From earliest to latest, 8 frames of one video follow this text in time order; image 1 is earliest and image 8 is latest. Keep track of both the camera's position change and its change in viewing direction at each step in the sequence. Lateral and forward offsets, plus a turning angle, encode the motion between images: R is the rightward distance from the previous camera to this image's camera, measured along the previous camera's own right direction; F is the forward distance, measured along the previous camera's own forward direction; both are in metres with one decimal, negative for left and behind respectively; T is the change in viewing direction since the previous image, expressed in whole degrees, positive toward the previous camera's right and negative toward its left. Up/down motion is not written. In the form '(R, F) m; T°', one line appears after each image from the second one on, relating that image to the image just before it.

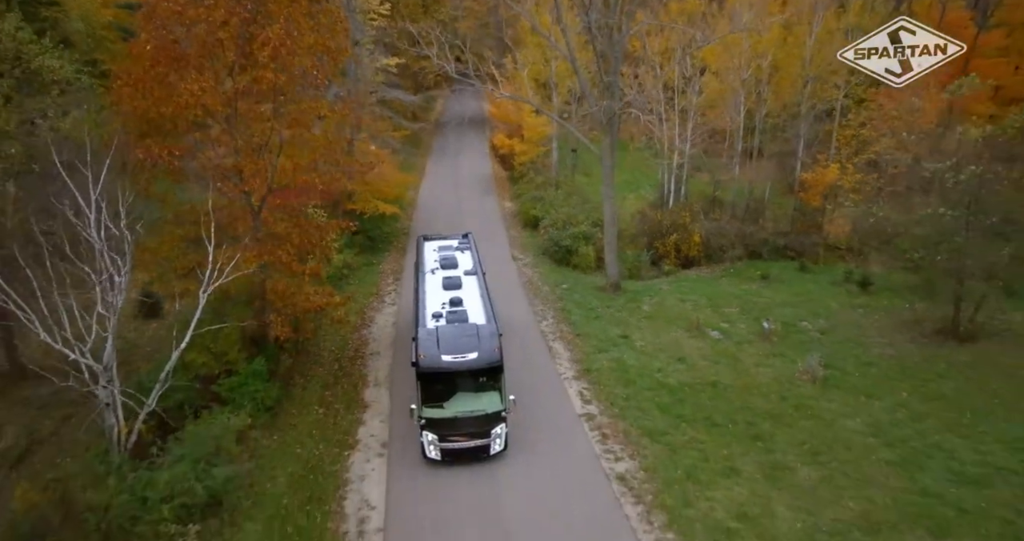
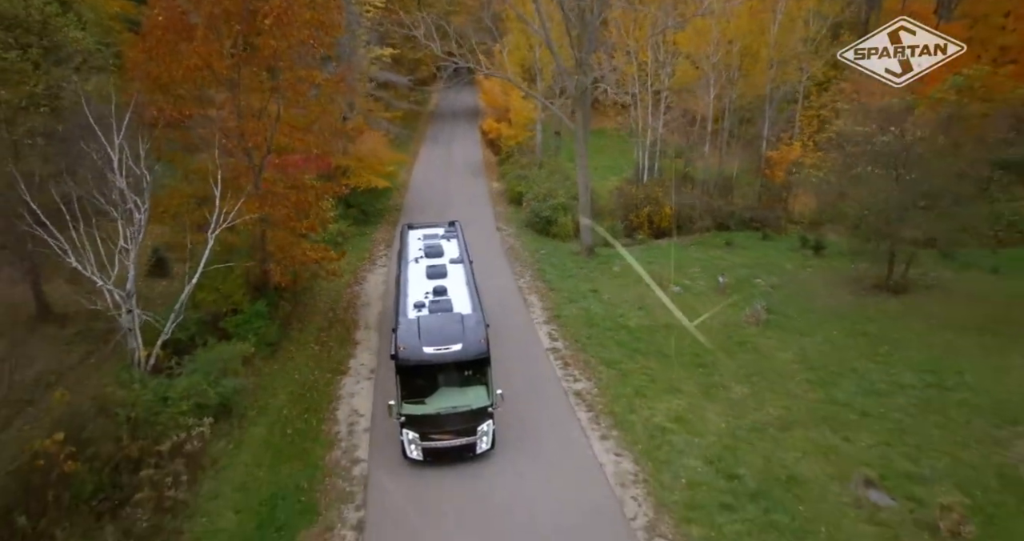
(+0.2, -0.9) m; 0°
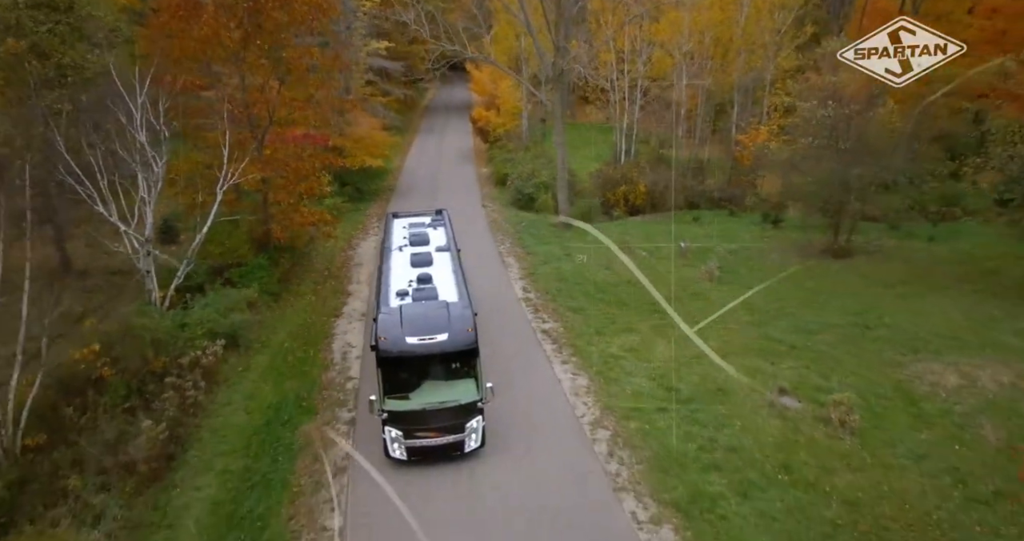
(+0.2, -0.9) m; 0°
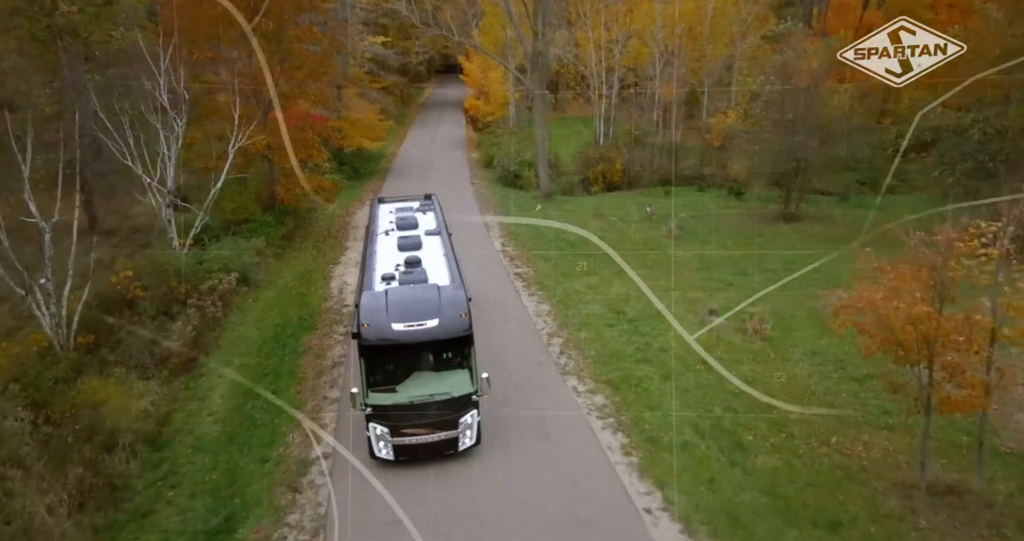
(+0.2, -1.1) m; 0°
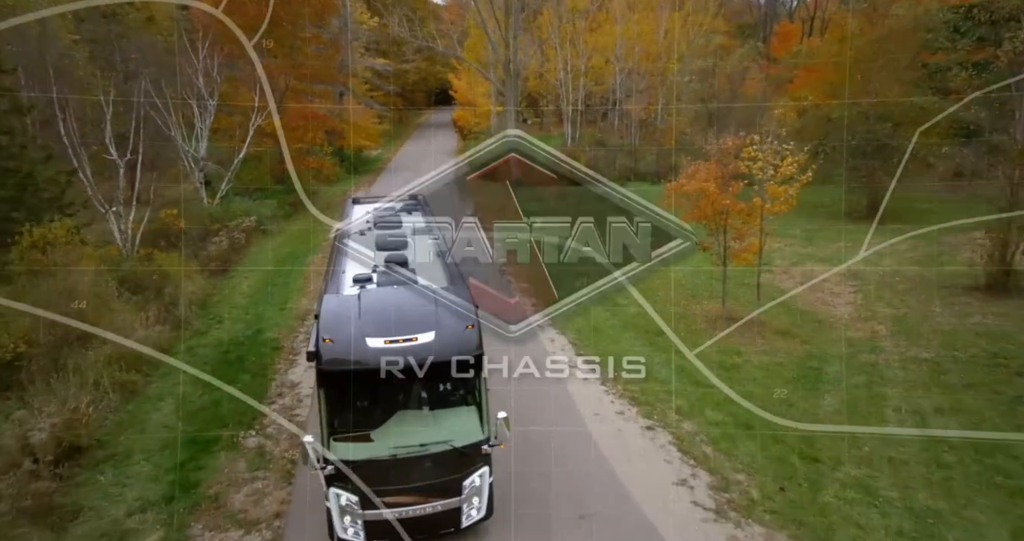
(+0.5, -2.1) m; 0°
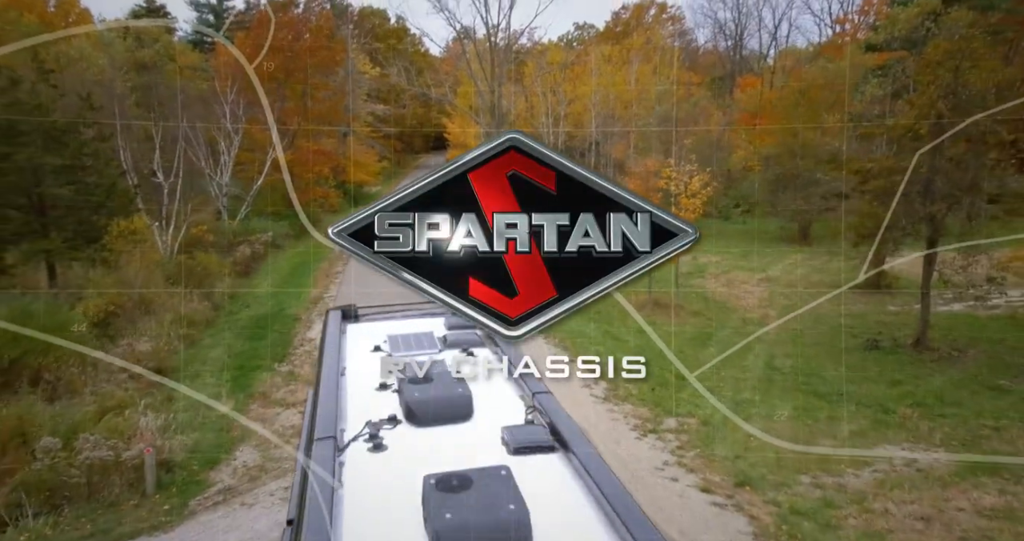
(+0.3, -1.6) m; 0°
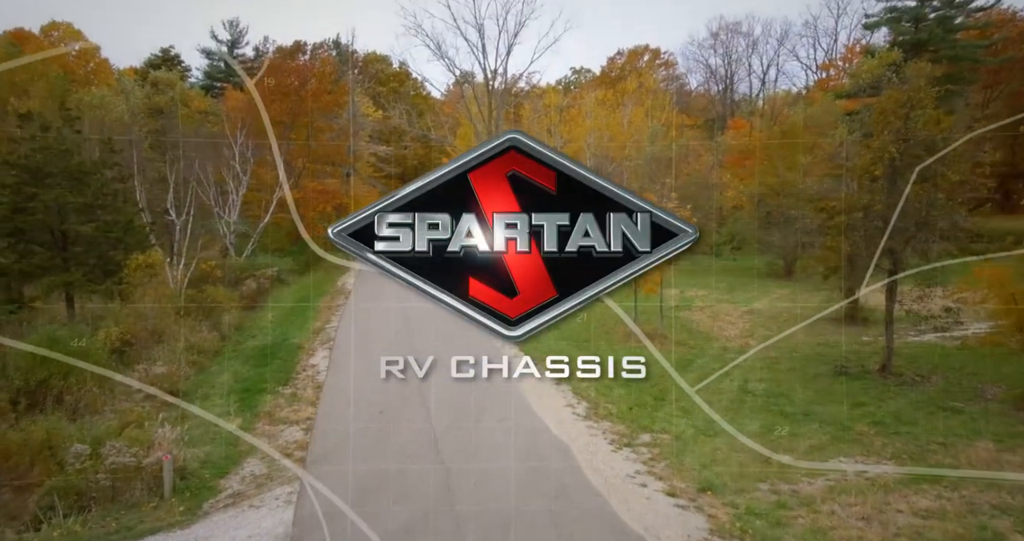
(+0.1, -0.4) m; 0°
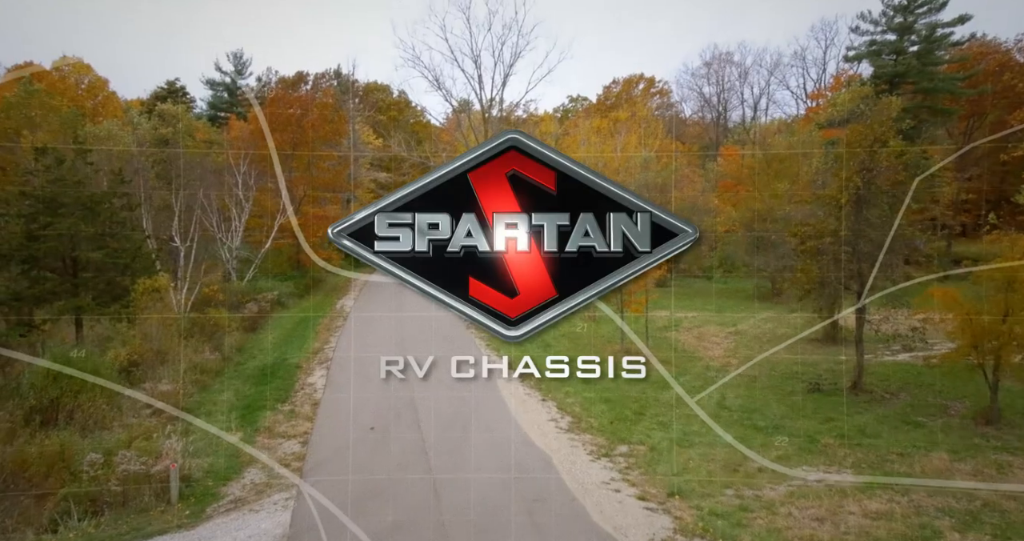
(+0.1, -0.3) m; 0°
